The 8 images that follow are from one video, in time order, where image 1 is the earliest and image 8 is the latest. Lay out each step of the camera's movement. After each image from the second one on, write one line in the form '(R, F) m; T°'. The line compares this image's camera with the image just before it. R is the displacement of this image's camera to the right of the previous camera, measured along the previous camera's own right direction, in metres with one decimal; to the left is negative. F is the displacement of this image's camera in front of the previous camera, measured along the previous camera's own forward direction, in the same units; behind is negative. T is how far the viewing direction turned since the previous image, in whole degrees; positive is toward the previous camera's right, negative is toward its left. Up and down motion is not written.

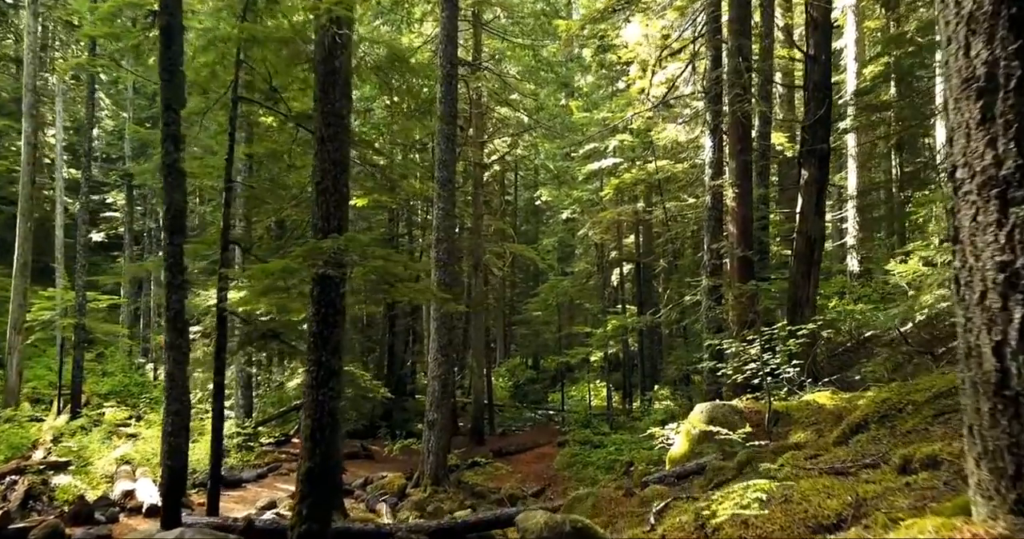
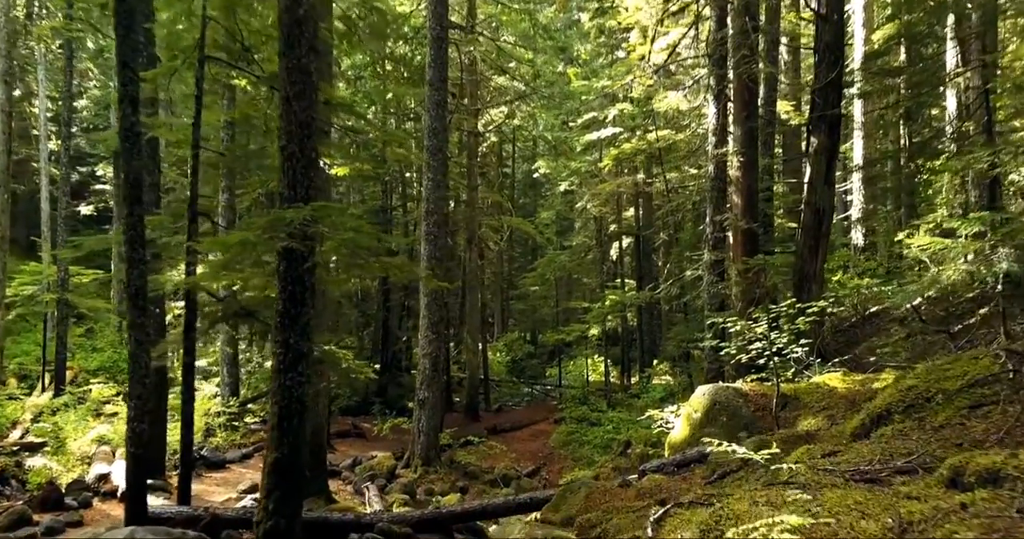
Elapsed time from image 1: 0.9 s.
(+0.1, +0.6) m; 0°
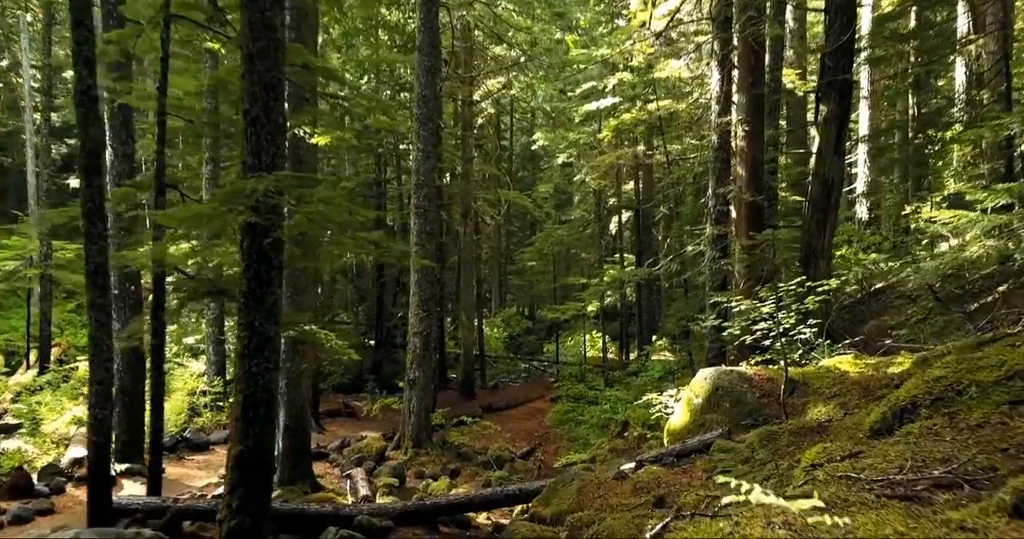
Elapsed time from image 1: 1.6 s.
(+0.1, +0.5) m; 0°
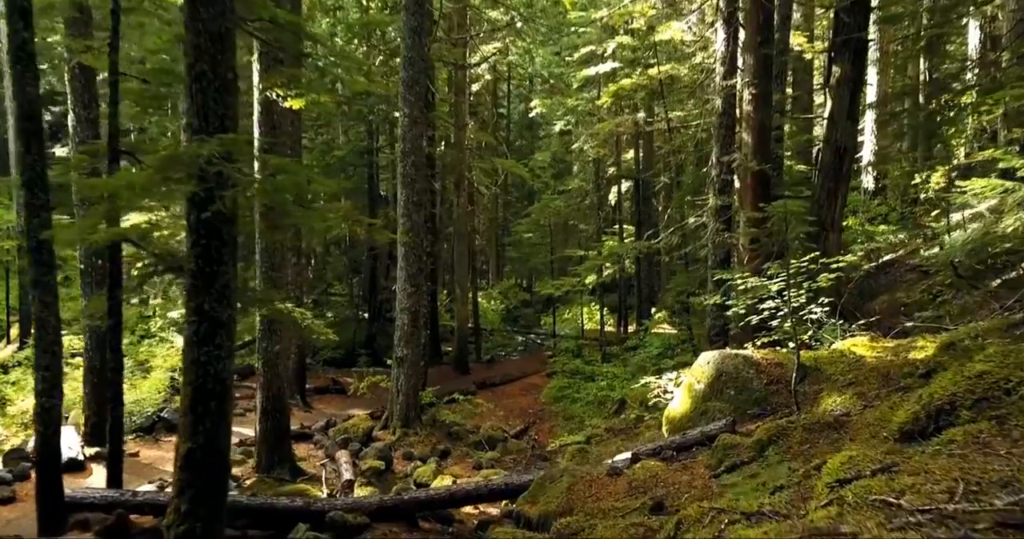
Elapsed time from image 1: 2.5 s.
(+0.1, +0.6) m; 0°
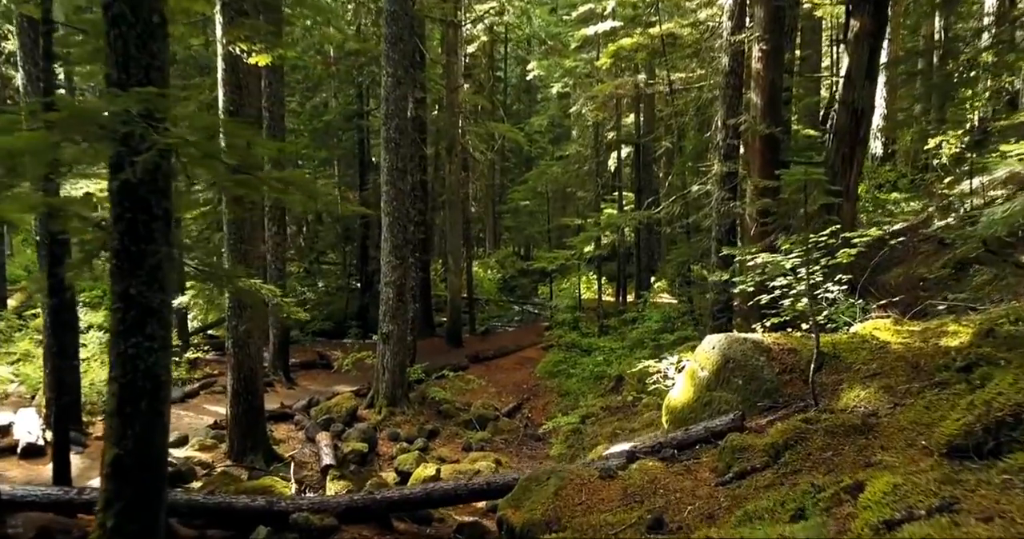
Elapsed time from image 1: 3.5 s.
(+0.1, +0.7) m; 0°
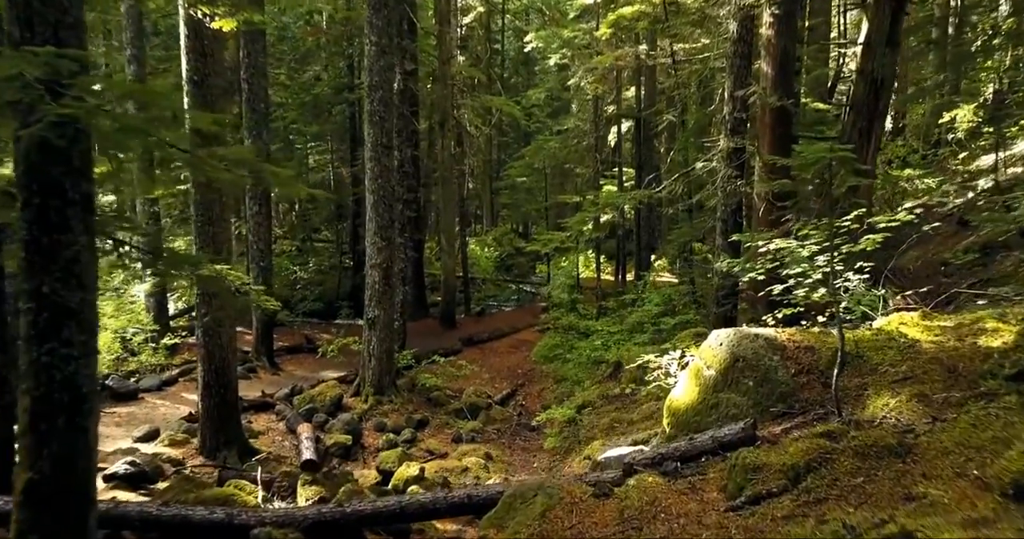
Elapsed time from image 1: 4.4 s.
(+0.1, +0.6) m; 0°
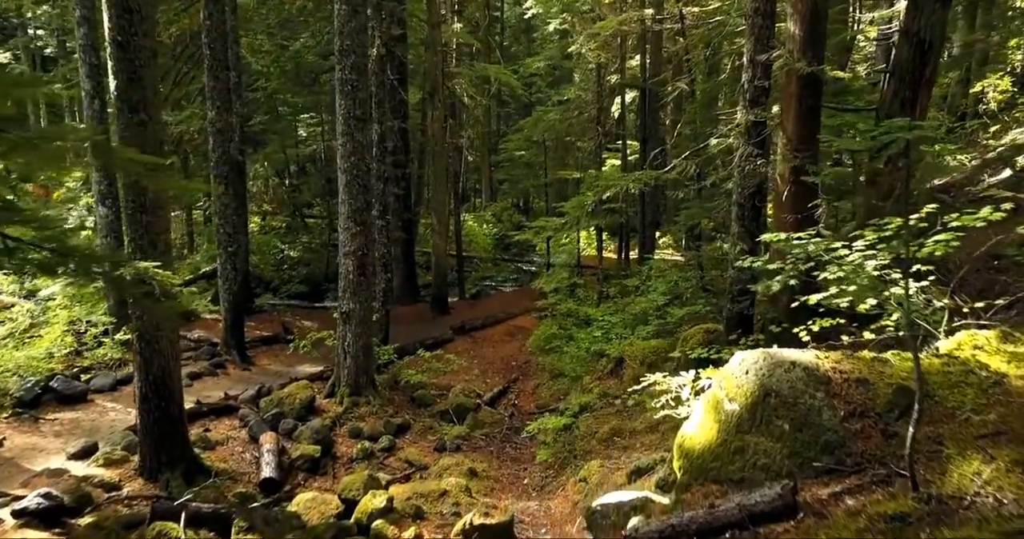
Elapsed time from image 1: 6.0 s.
(+0.2, +1.1) m; 0°
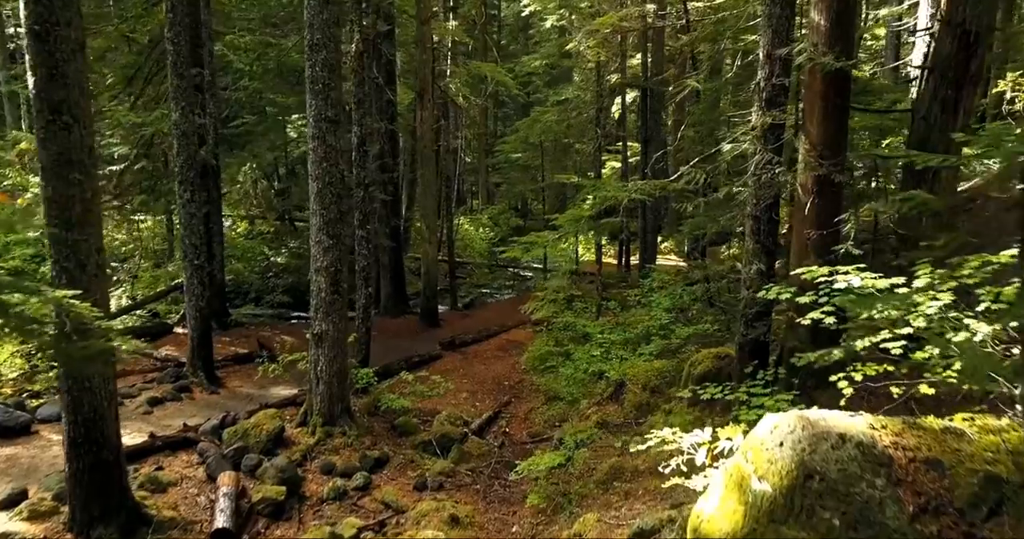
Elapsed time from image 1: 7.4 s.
(+0.1, +0.9) m; 0°
